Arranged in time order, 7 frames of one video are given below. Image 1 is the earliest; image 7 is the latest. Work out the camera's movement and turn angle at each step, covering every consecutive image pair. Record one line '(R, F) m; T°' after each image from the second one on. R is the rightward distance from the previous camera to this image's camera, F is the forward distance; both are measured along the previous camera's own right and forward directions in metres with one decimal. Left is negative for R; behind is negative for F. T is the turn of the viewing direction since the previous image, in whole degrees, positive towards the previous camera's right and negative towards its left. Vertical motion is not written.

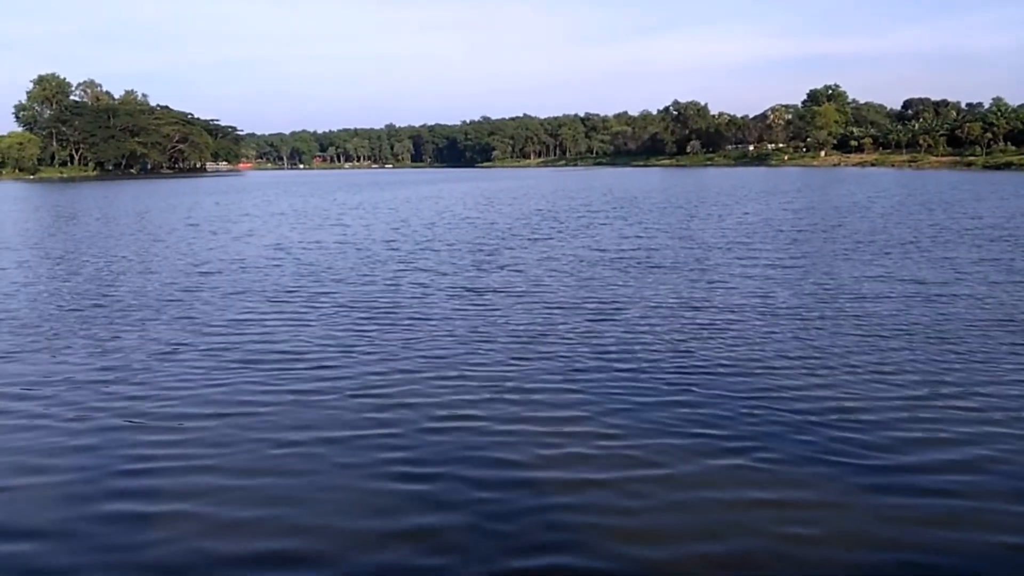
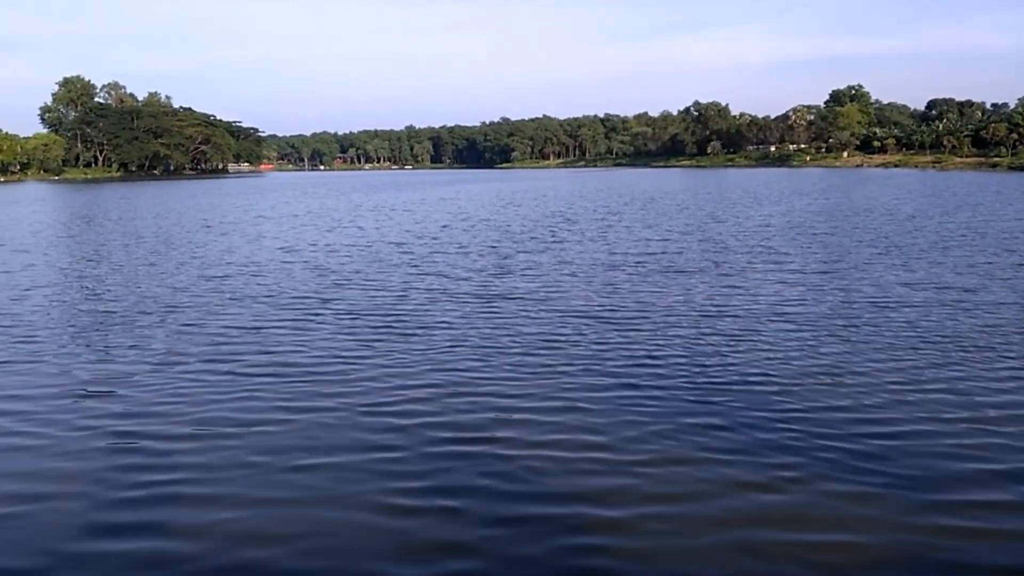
(+0.1, +0.6) m; -1°
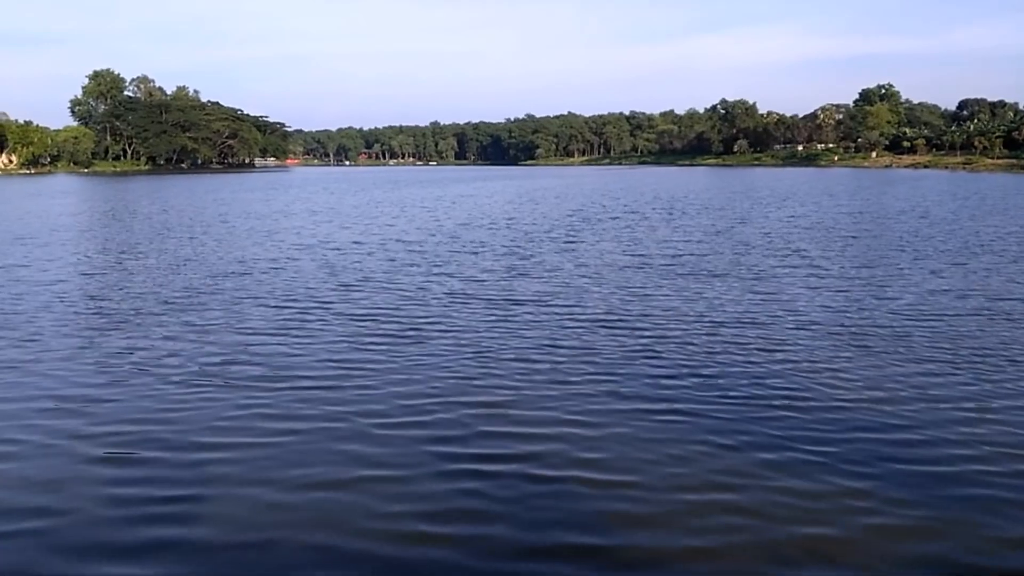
(0.0, +0.6) m; -1°
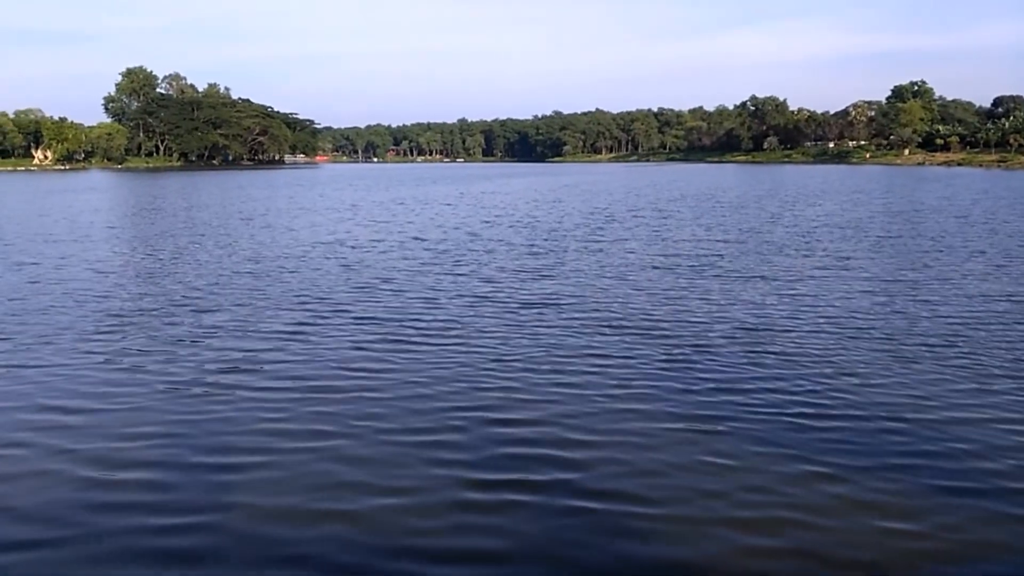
(+0.1, +0.4) m; -2°
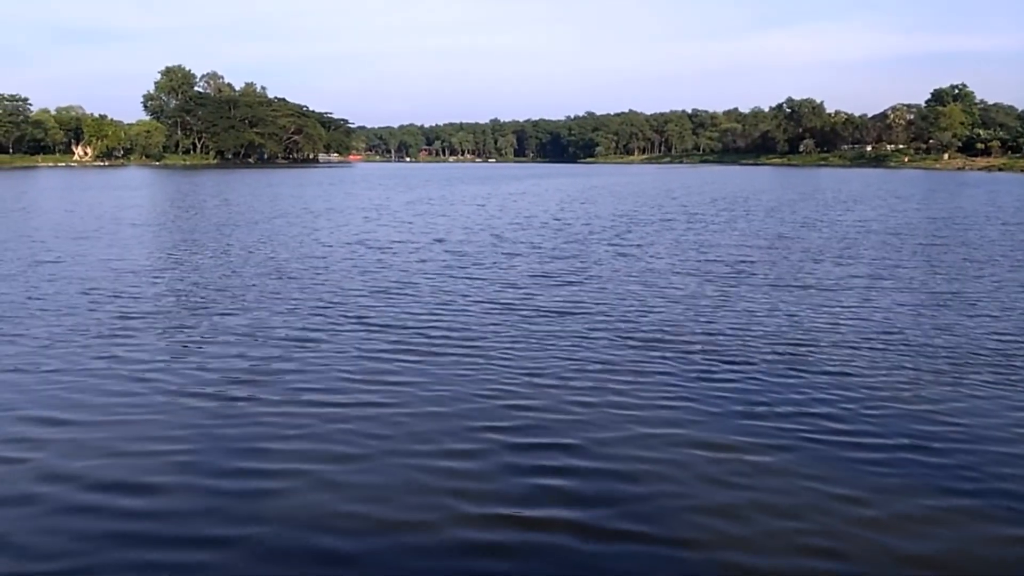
(+0.1, +0.8) m; -2°
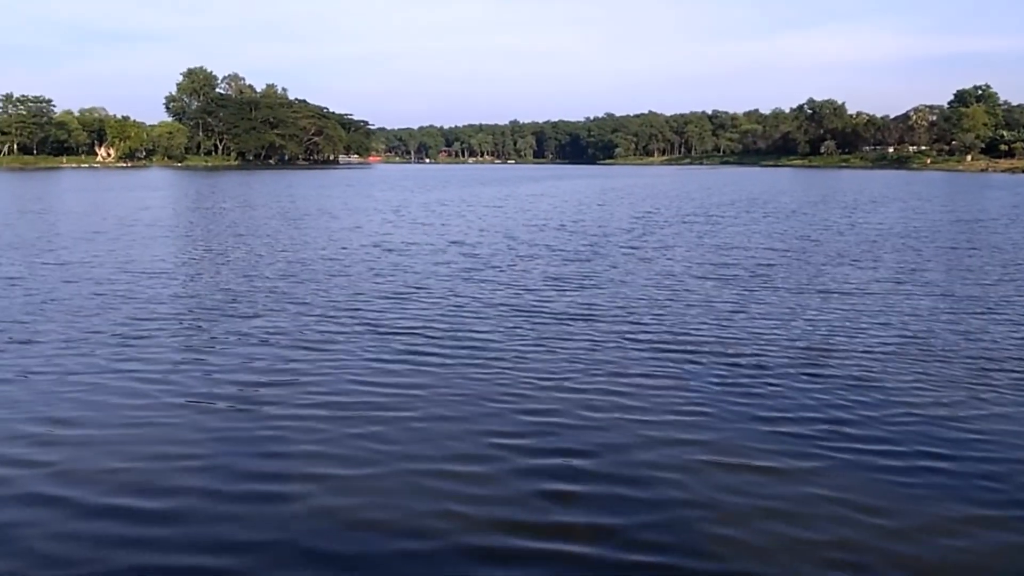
(+0.1, +0.3) m; -1°
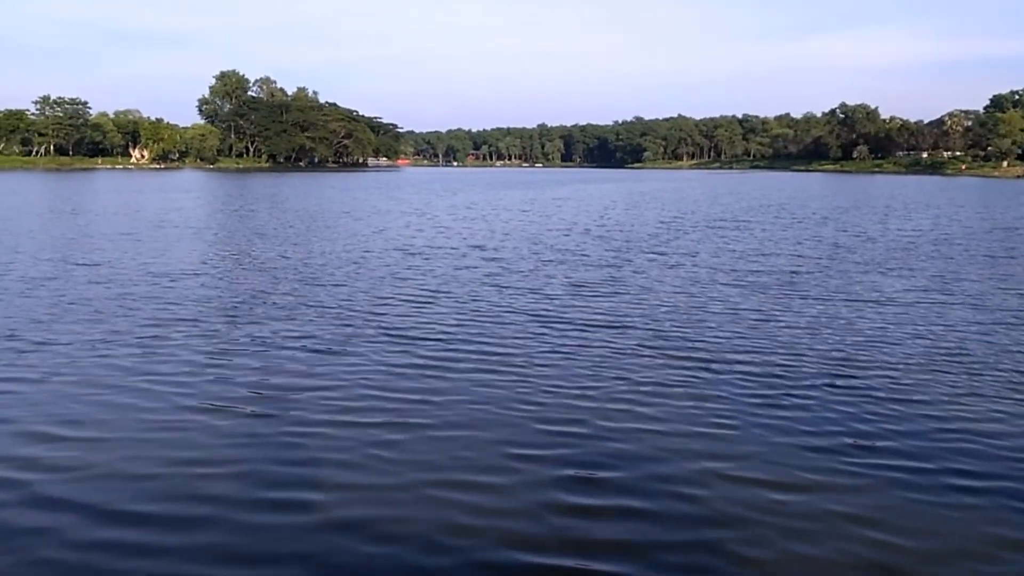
(+0.1, +0.6) m; -2°
